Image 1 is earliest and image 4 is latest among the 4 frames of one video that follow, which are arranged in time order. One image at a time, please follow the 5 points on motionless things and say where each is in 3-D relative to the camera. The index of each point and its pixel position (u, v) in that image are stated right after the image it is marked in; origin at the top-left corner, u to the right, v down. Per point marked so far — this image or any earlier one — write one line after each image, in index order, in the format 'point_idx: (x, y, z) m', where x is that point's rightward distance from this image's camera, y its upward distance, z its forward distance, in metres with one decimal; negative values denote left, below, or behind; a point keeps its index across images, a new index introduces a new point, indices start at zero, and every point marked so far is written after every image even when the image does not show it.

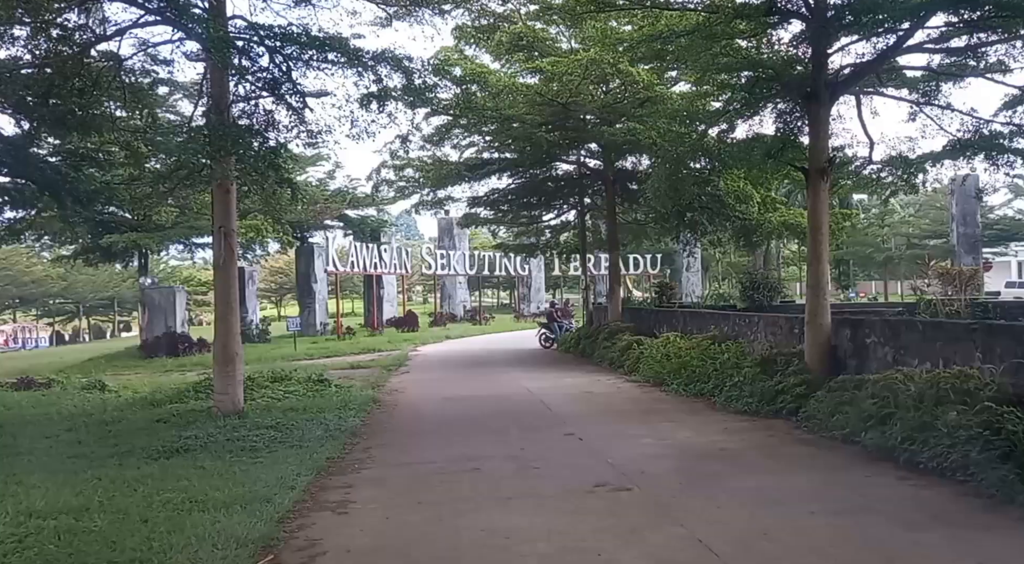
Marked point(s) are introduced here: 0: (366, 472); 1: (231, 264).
0: (-1.2, -1.6, +6.1) m
1: (-3.4, +0.3, +9.1) m
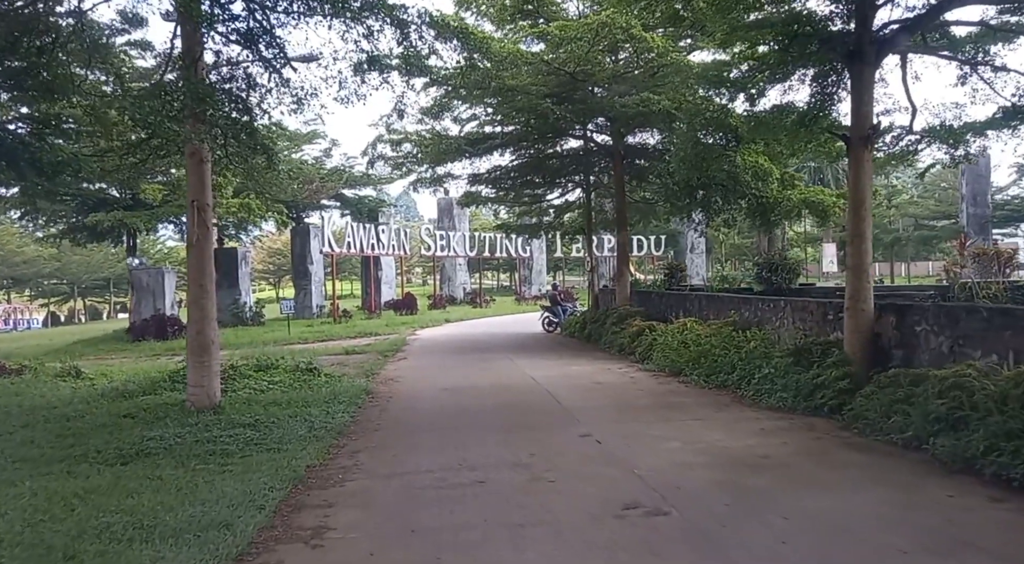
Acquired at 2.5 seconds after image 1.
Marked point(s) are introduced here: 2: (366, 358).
0: (-1.1, -1.4, +5.2) m
1: (-3.4, +0.5, +8.2) m
2: (-3.1, -1.6, +16.0) m
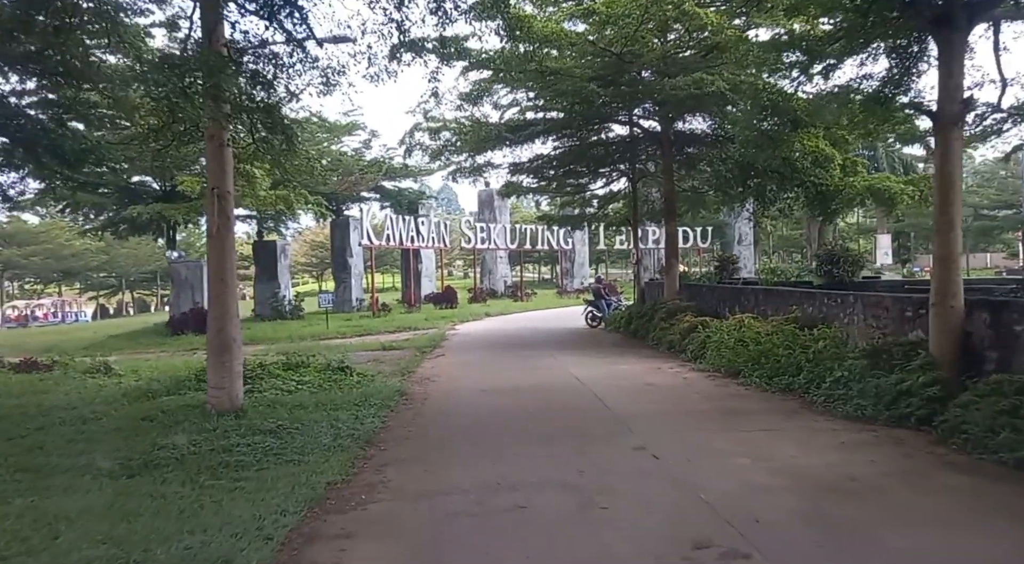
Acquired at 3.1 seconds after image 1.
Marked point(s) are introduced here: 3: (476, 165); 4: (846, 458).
0: (-0.8, -1.4, +4.6) m
1: (-2.9, +0.5, +7.6) m
2: (-2.3, -1.5, +15.4) m
3: (-0.9, +3.1, +19.4) m
4: (+2.5, -1.3, +5.6) m
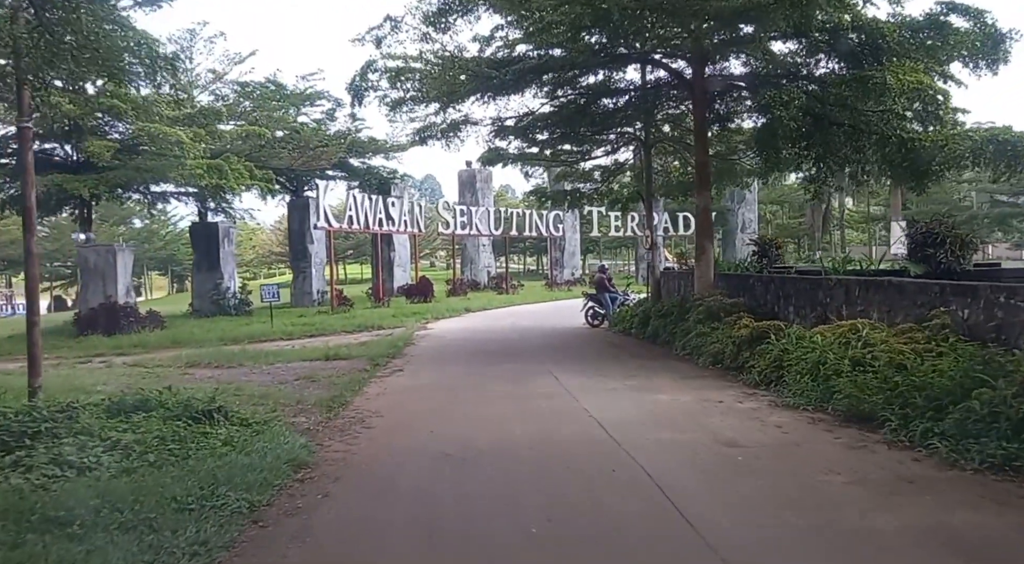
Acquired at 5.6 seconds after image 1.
0: (-0.9, -1.4, +0.5) m
1: (-3.0, +0.6, +3.5) m
2: (-2.5, -1.3, +11.3) m
3: (-1.3, +3.3, +15.2) m
4: (+2.5, -1.3, +1.5) m
